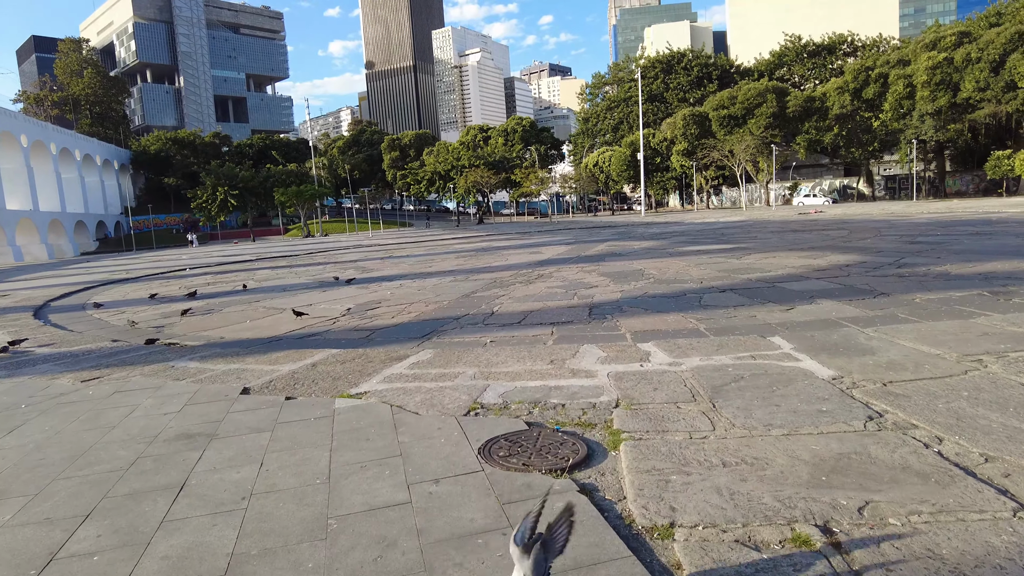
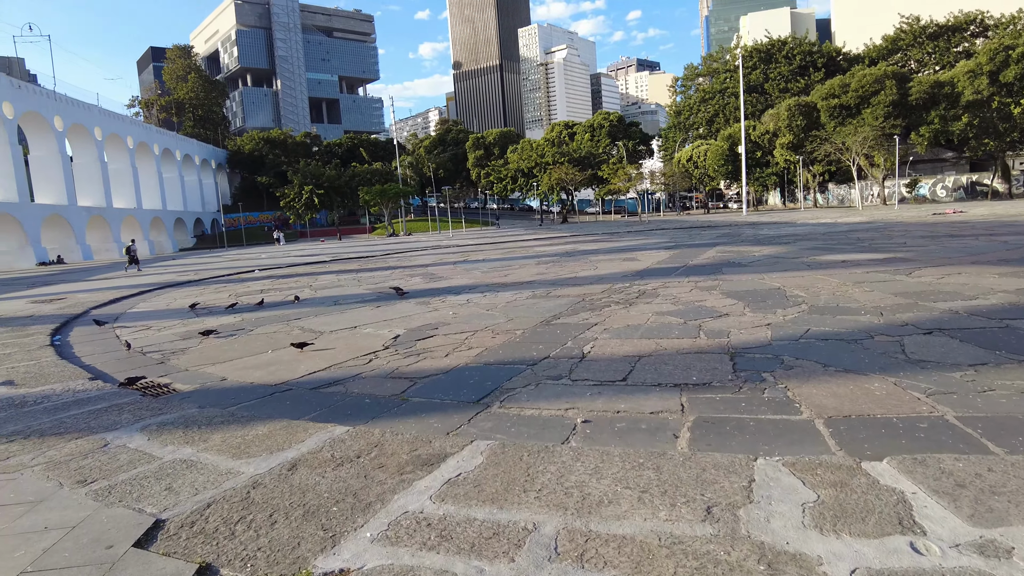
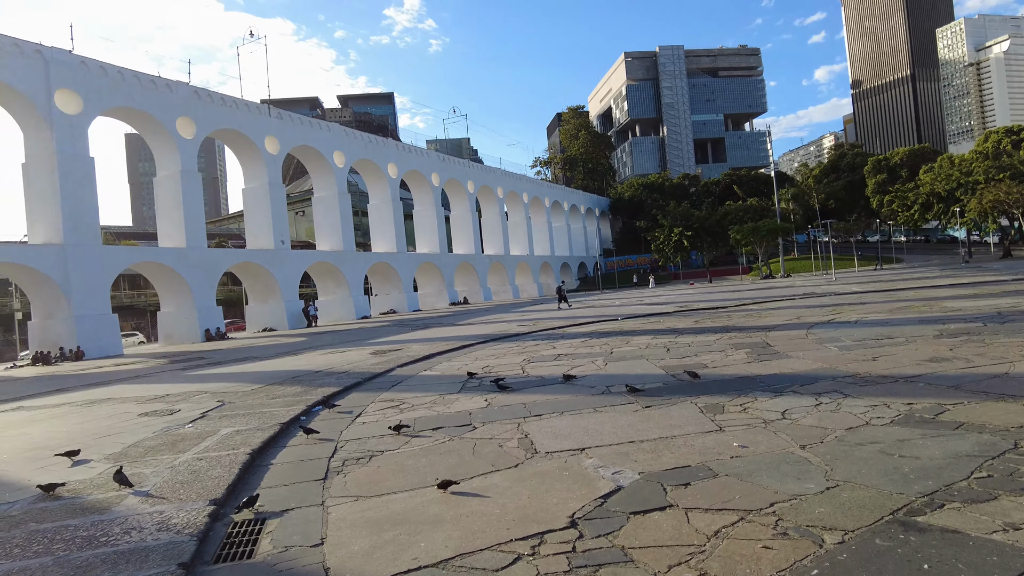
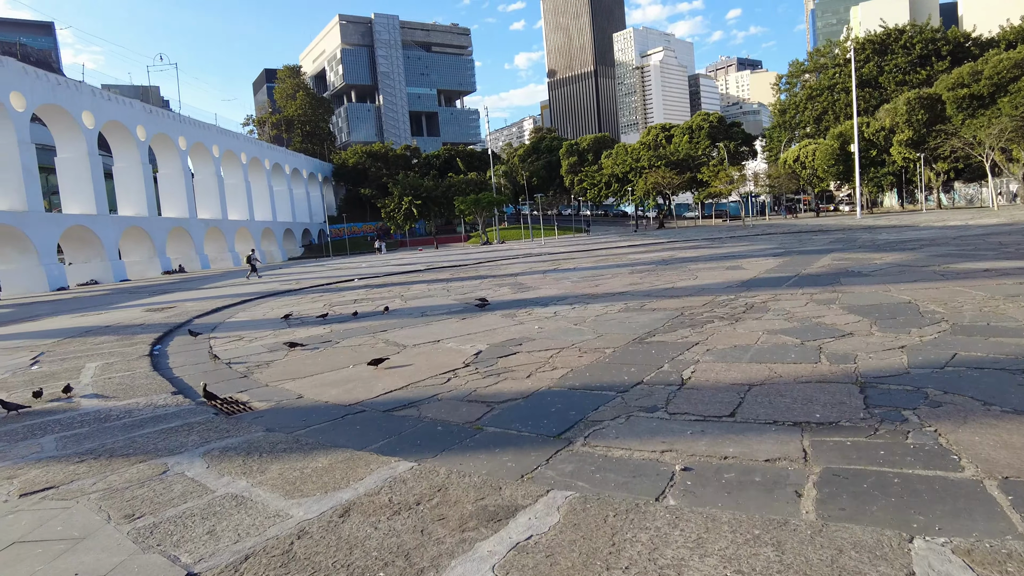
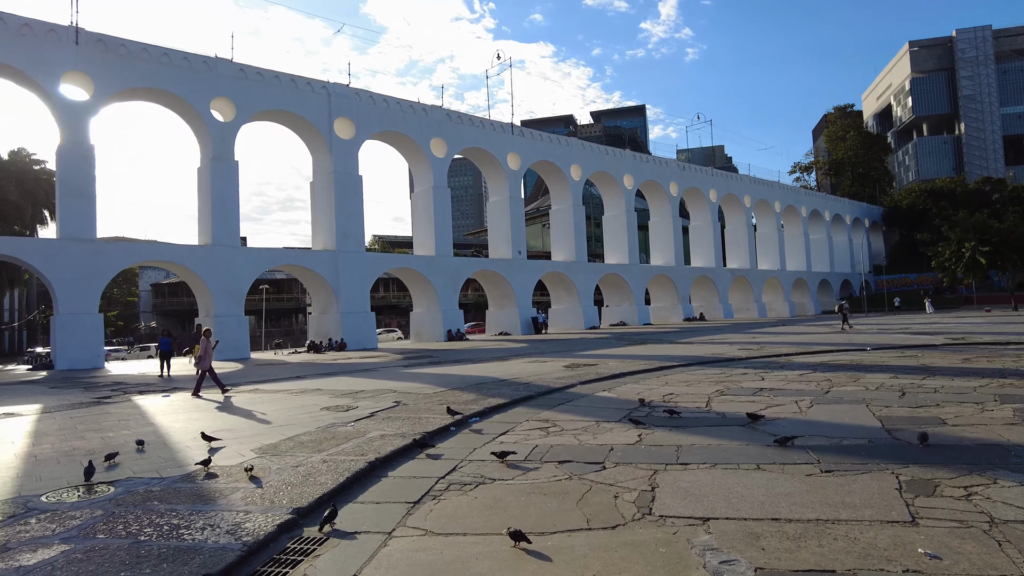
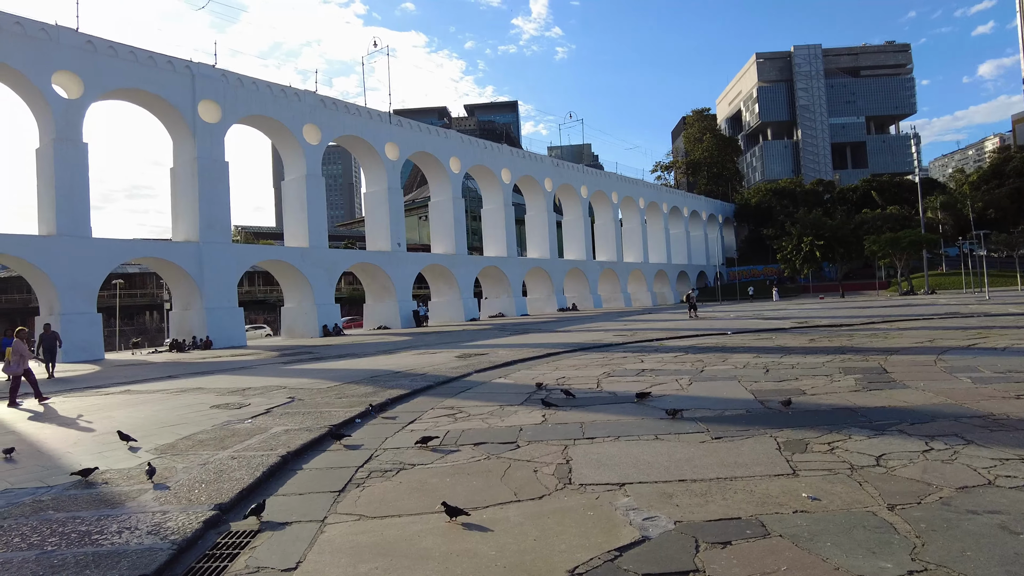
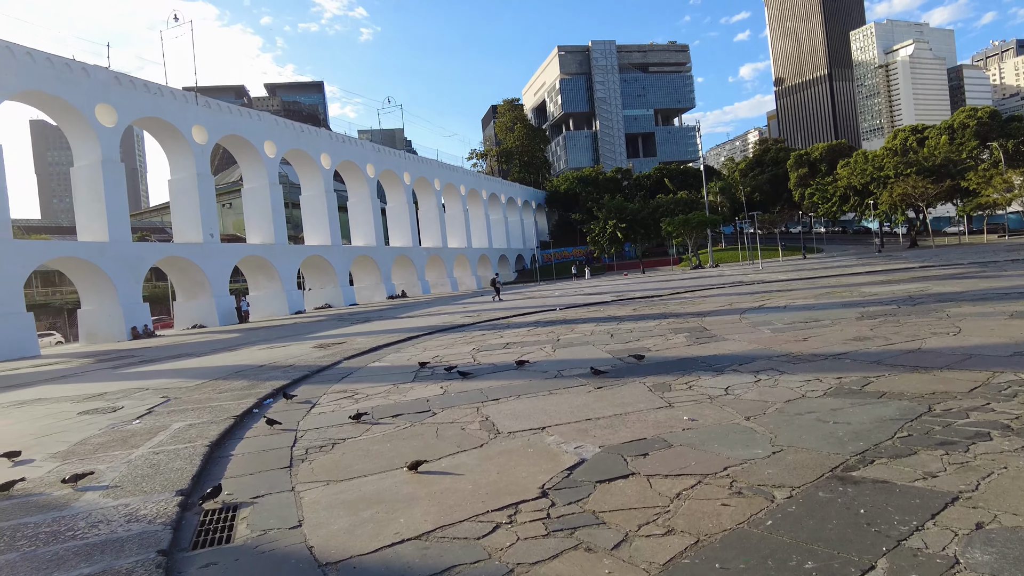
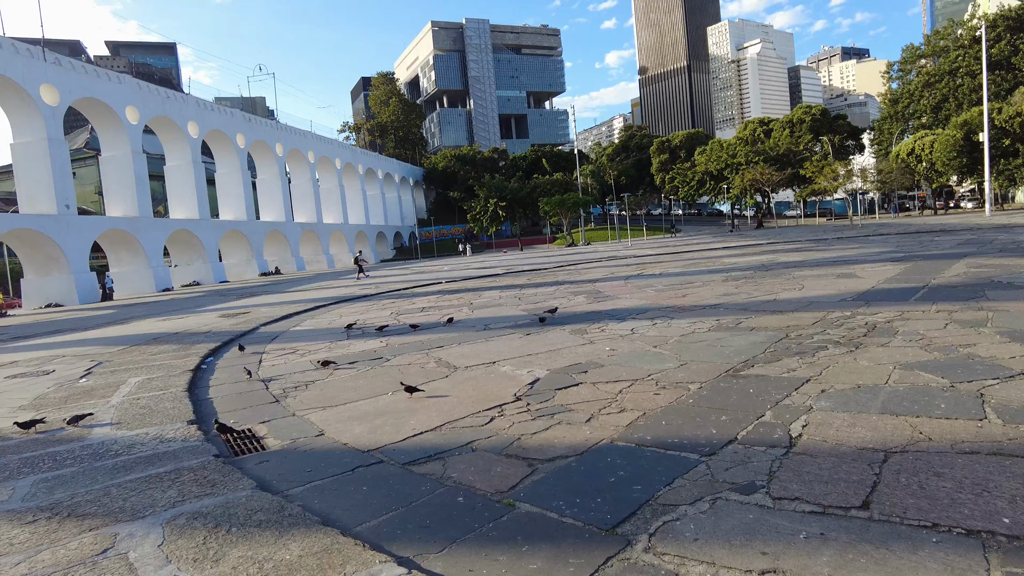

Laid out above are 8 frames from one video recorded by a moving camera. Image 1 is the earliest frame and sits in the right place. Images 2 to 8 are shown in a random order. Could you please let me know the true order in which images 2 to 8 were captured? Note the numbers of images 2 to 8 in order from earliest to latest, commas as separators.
2, 4, 8, 7, 3, 6, 5
